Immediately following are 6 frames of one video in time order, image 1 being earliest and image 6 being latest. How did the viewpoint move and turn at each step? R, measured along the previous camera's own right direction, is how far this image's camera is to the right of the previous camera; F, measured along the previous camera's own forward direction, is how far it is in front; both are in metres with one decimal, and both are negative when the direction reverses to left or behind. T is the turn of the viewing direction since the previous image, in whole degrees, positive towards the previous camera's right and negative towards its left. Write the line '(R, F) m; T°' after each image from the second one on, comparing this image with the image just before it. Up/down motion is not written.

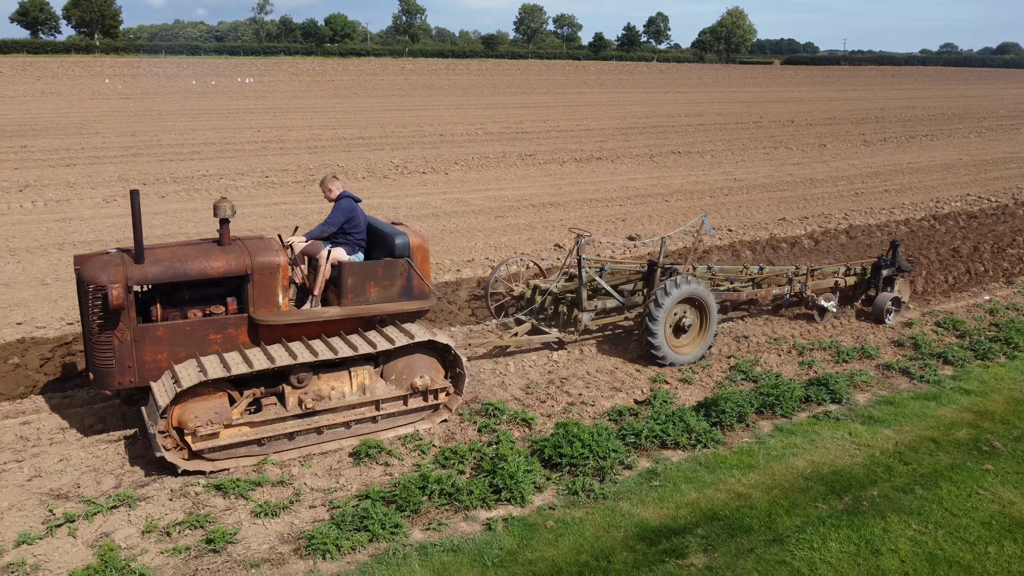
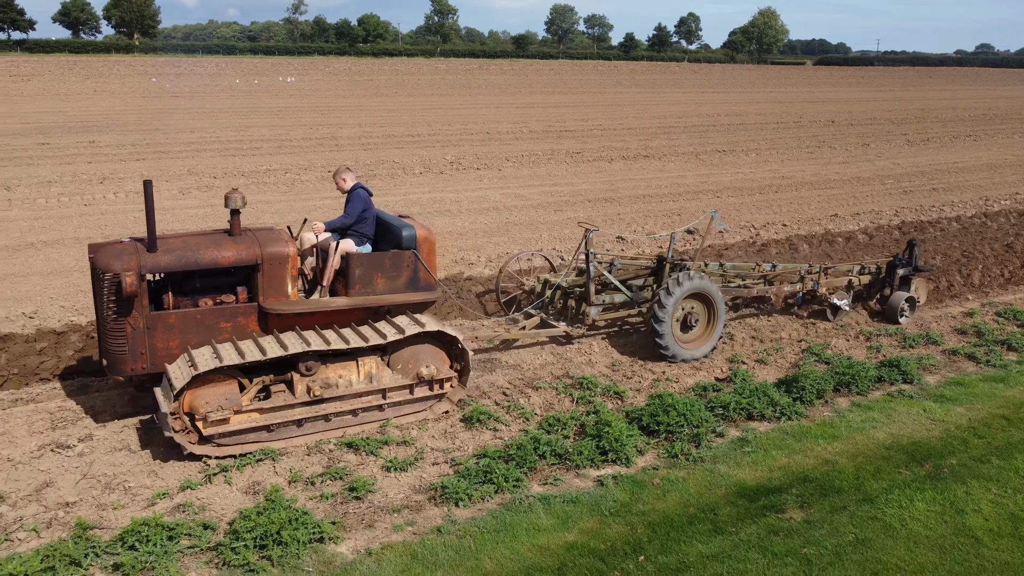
(-0.7, -0.6) m; -2°
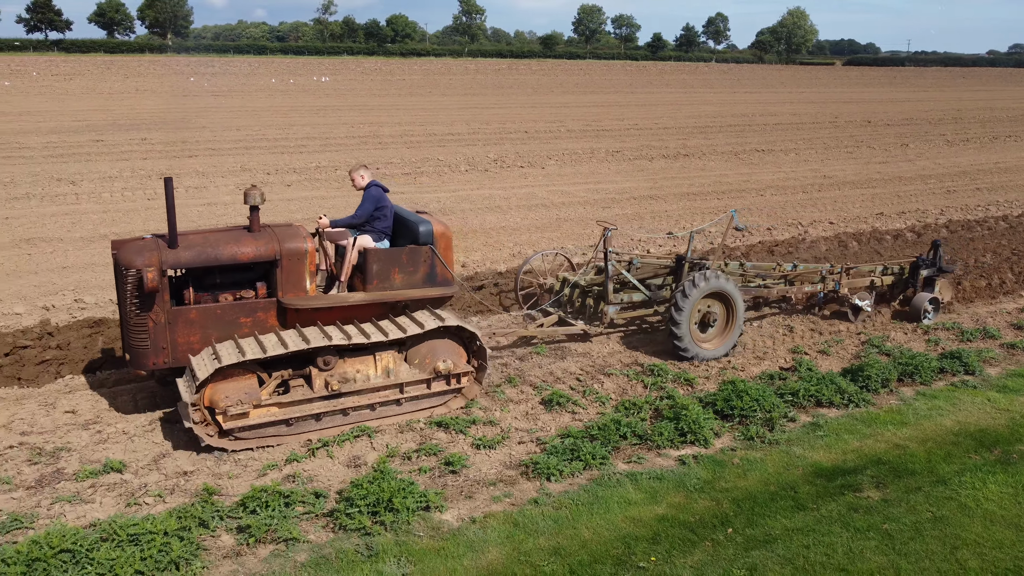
(-0.5, -0.3) m; -2°
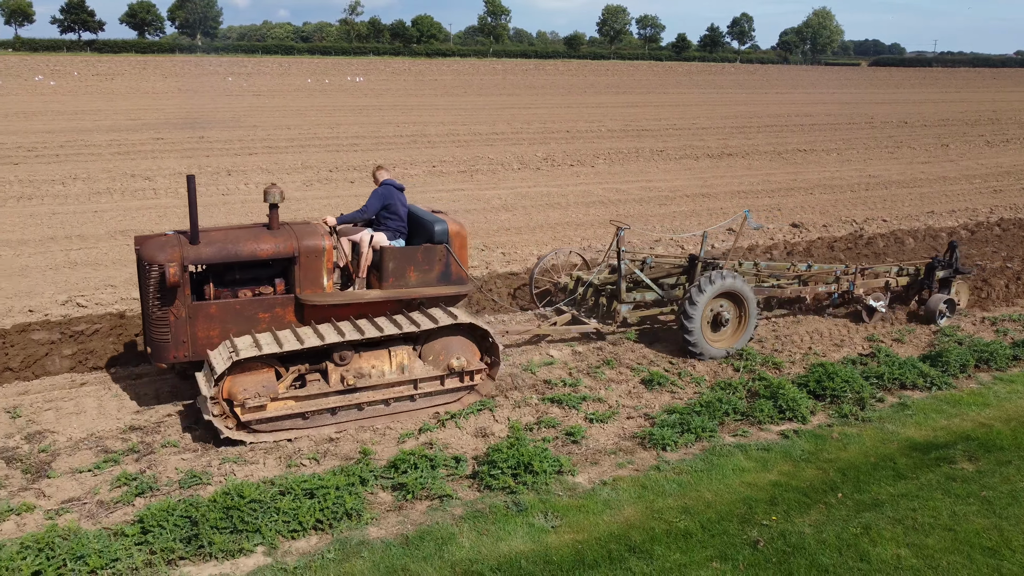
(-0.8, -0.6) m; -1°
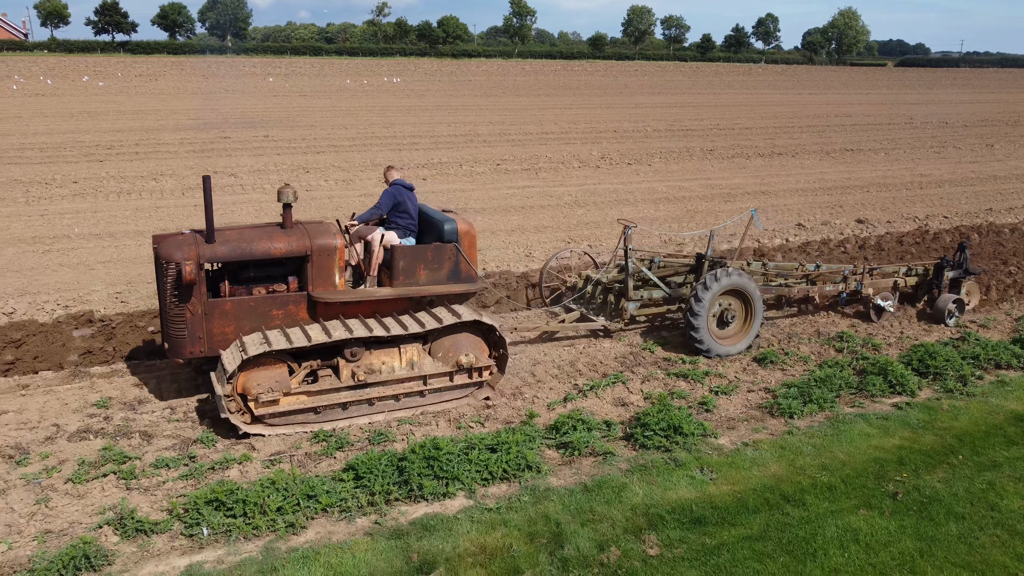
(-1.1, -0.7) m; -1°
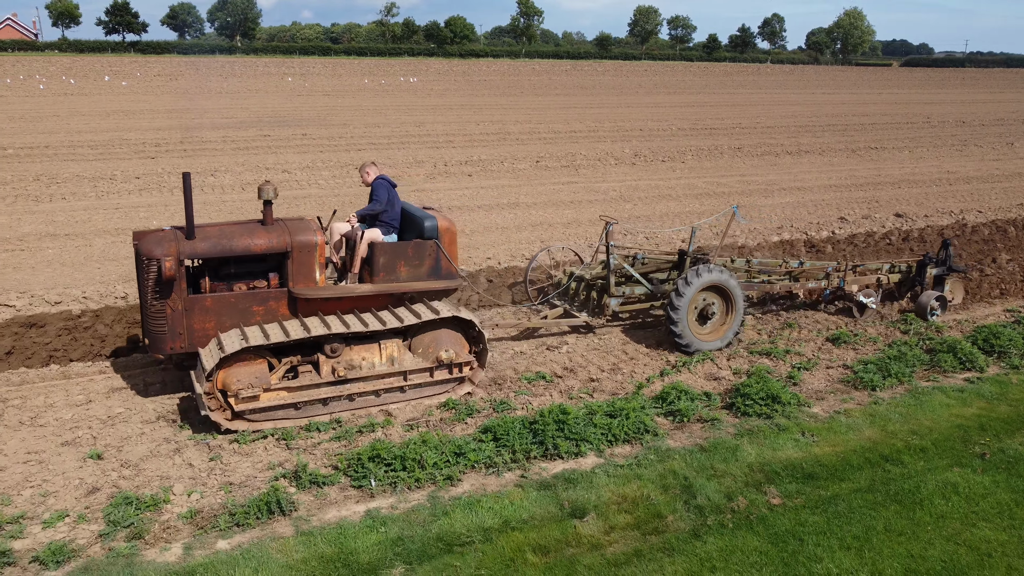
(-1.0, -0.6) m; 0°
